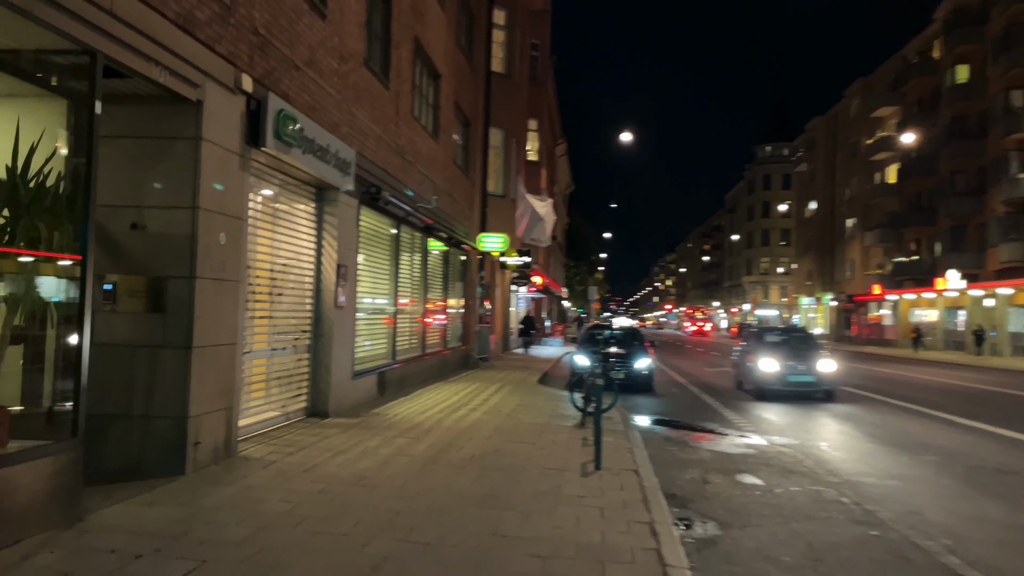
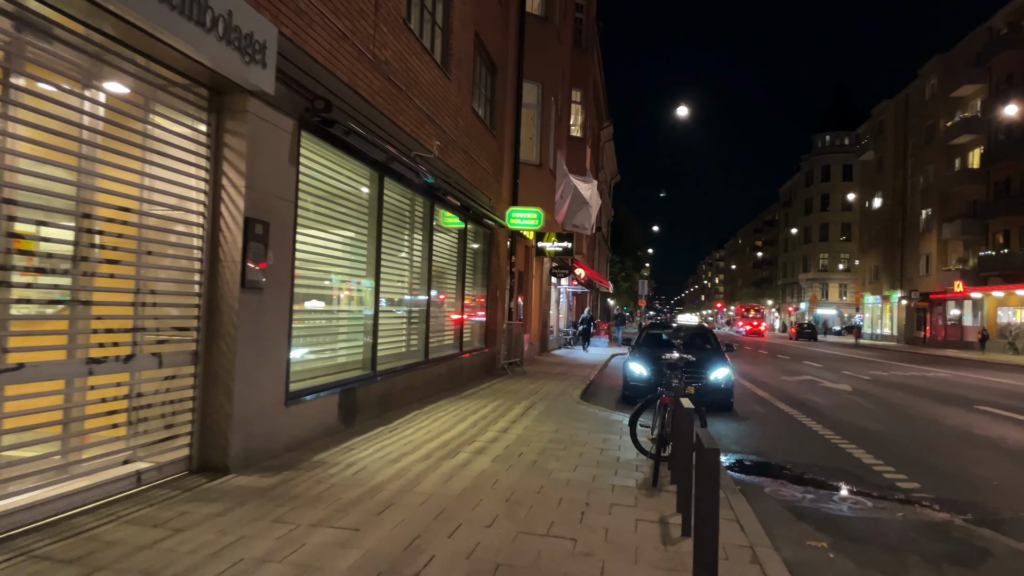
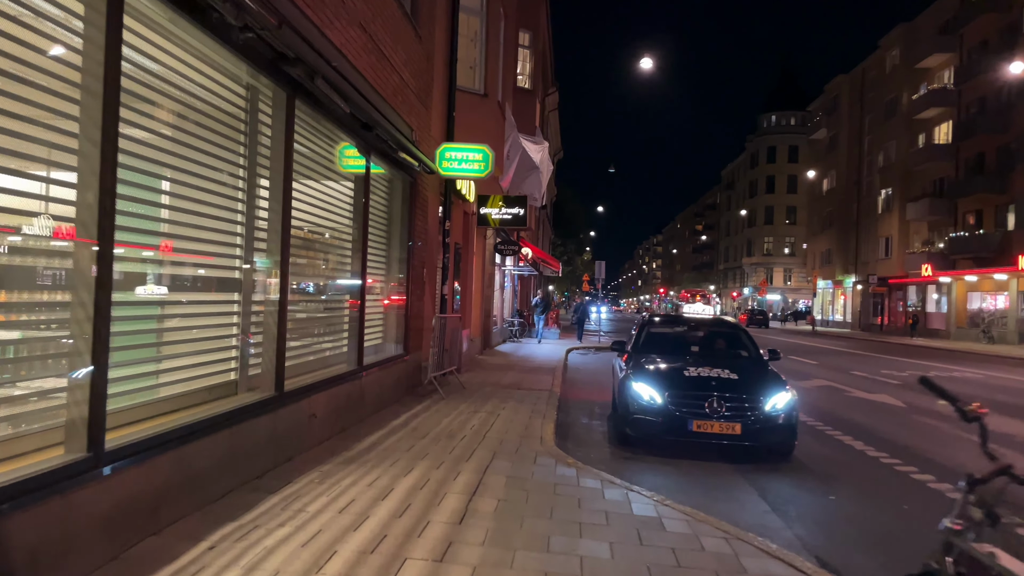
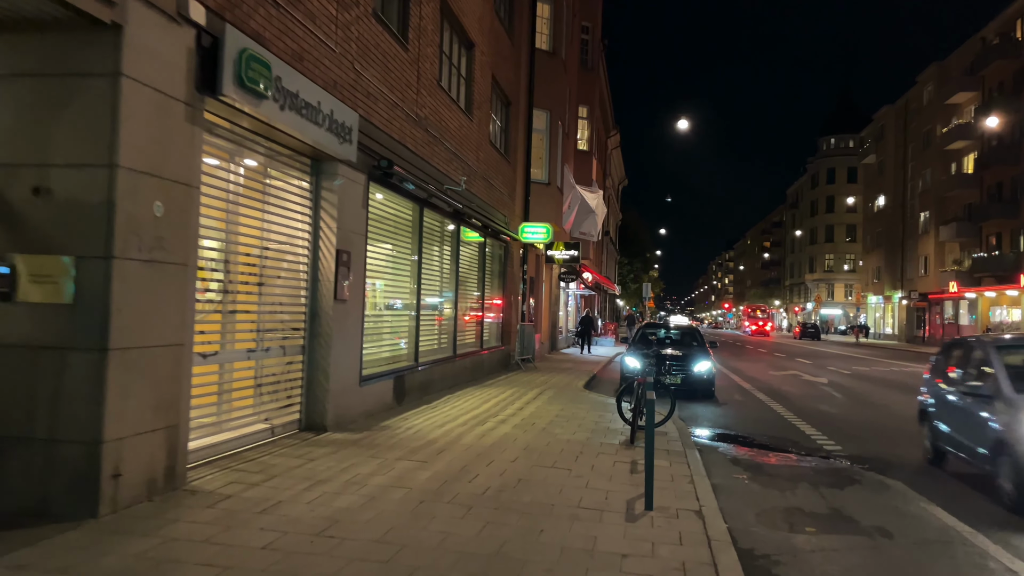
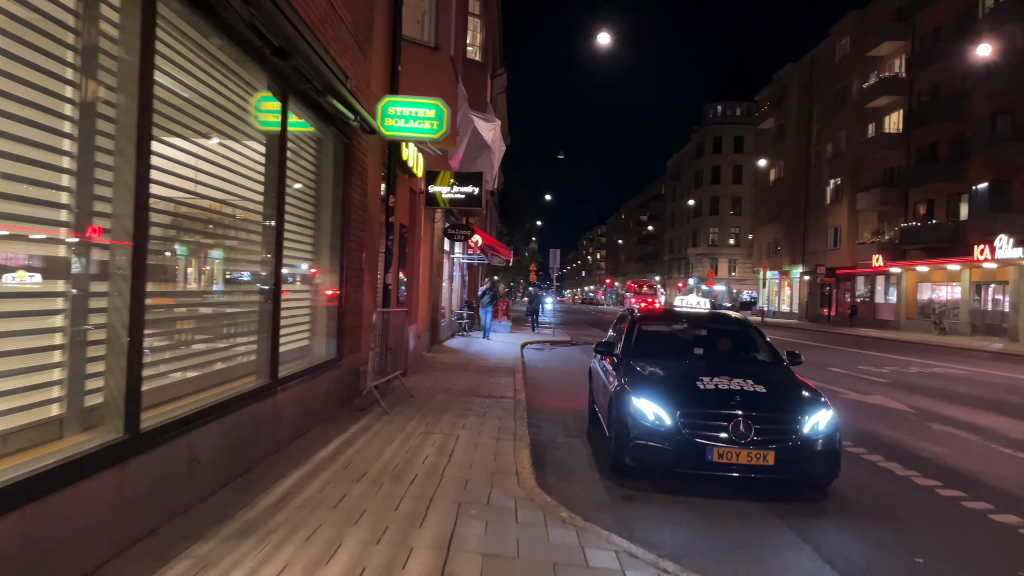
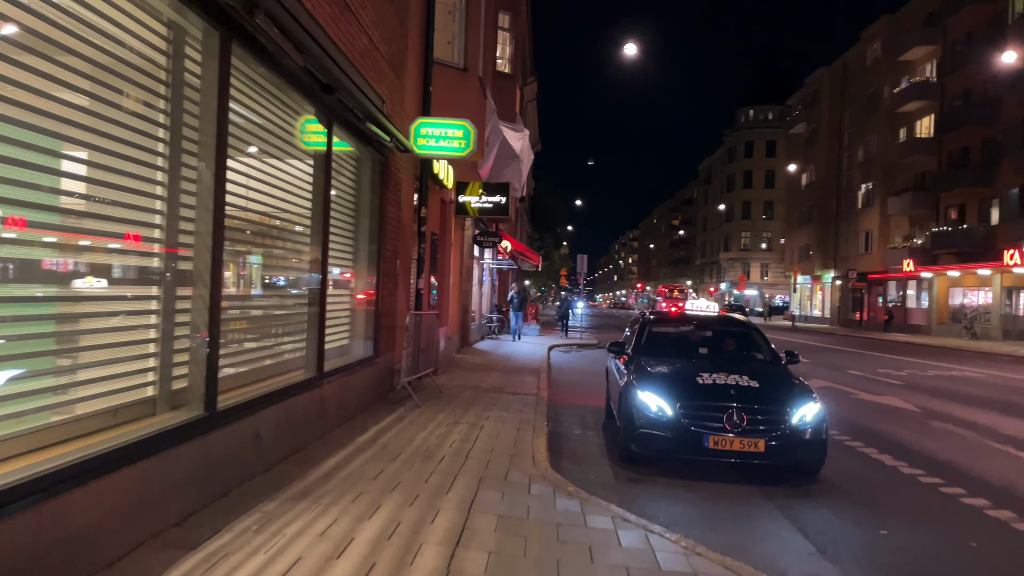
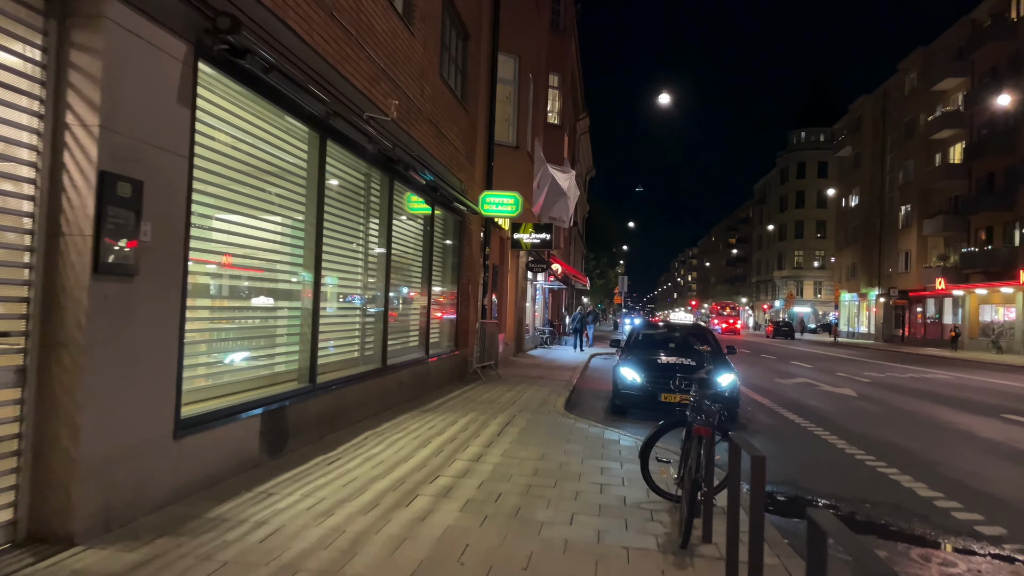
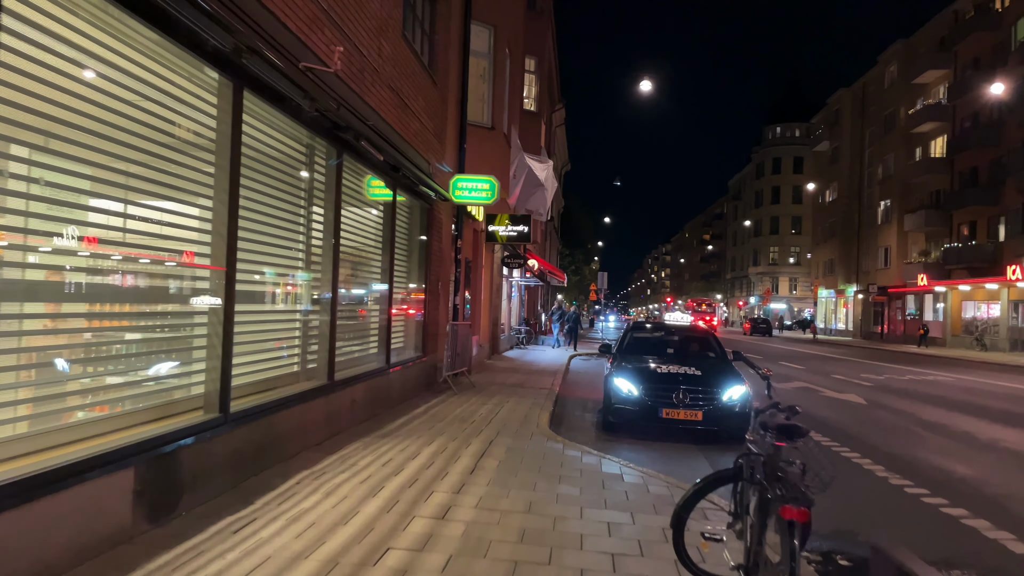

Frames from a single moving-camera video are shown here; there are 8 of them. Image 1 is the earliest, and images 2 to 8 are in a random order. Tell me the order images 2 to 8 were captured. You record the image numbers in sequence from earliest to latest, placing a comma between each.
4, 2, 7, 8, 3, 6, 5
